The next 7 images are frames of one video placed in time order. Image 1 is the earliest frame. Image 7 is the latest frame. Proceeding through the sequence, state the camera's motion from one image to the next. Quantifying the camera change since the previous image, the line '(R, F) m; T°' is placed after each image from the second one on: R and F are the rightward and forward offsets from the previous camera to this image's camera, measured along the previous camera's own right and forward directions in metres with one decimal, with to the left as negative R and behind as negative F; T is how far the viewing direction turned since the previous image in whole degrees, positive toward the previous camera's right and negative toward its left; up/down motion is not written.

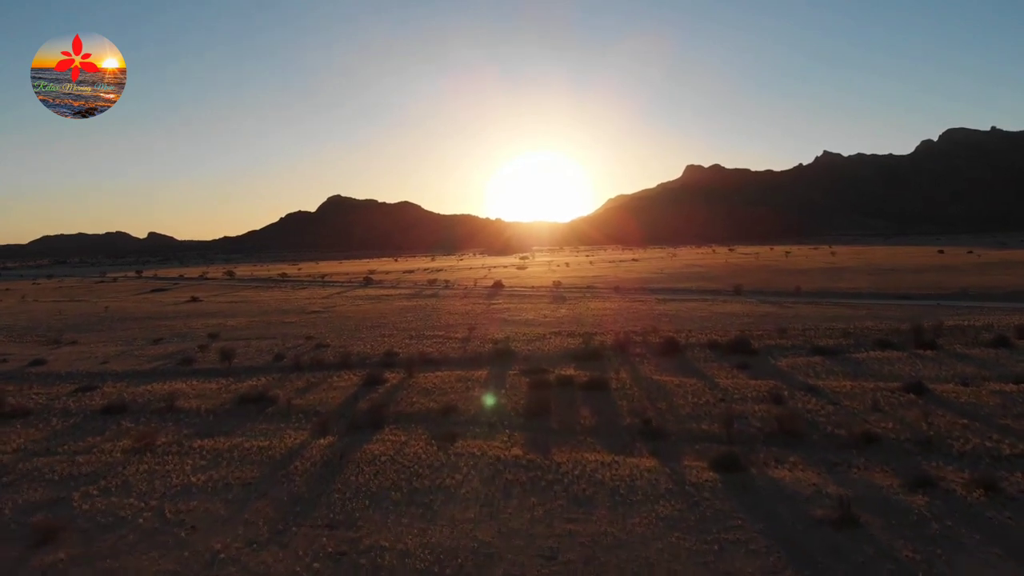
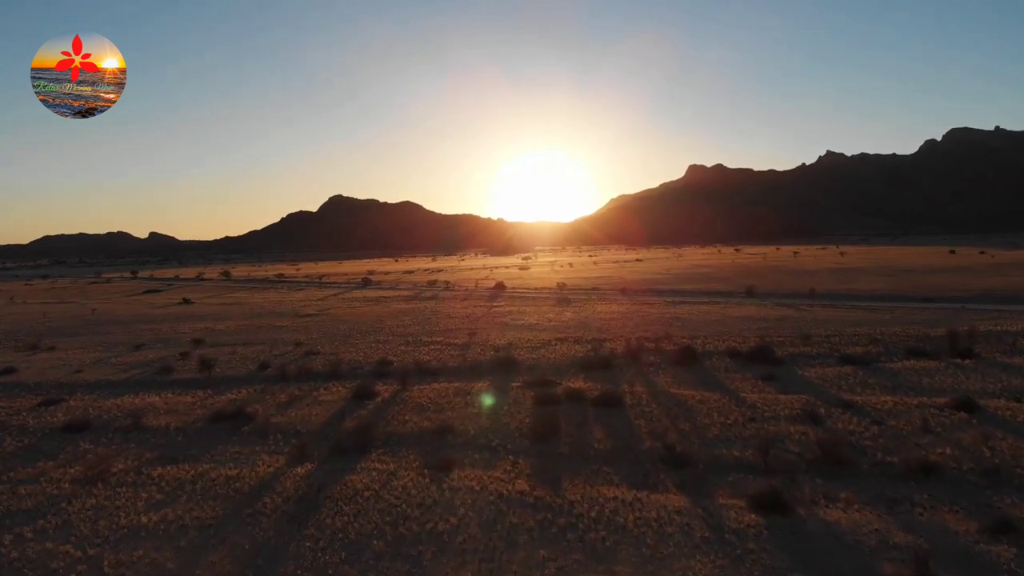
(-0.1, +2.2) m; 0°
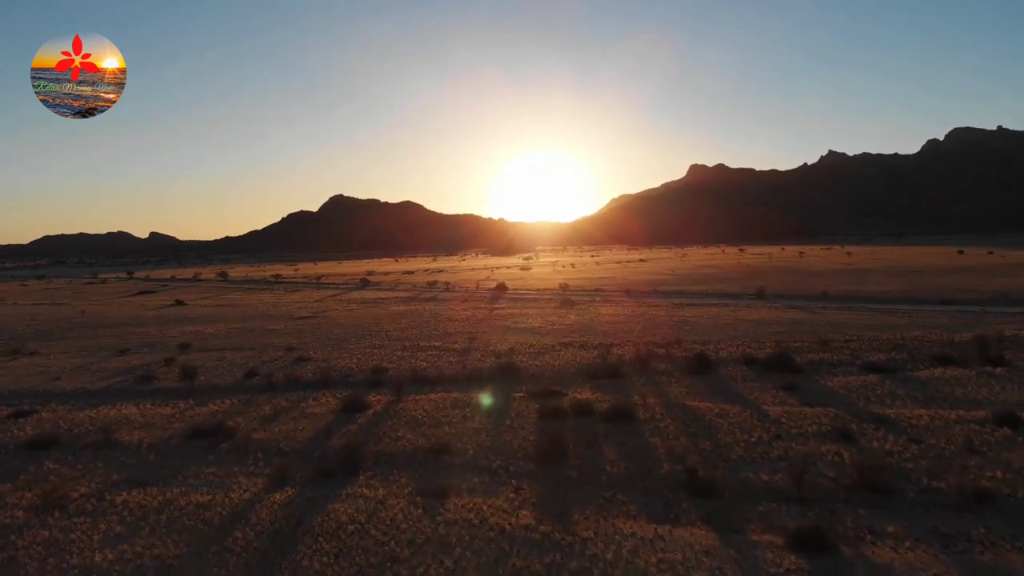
(0.0, +1.5) m; 0°
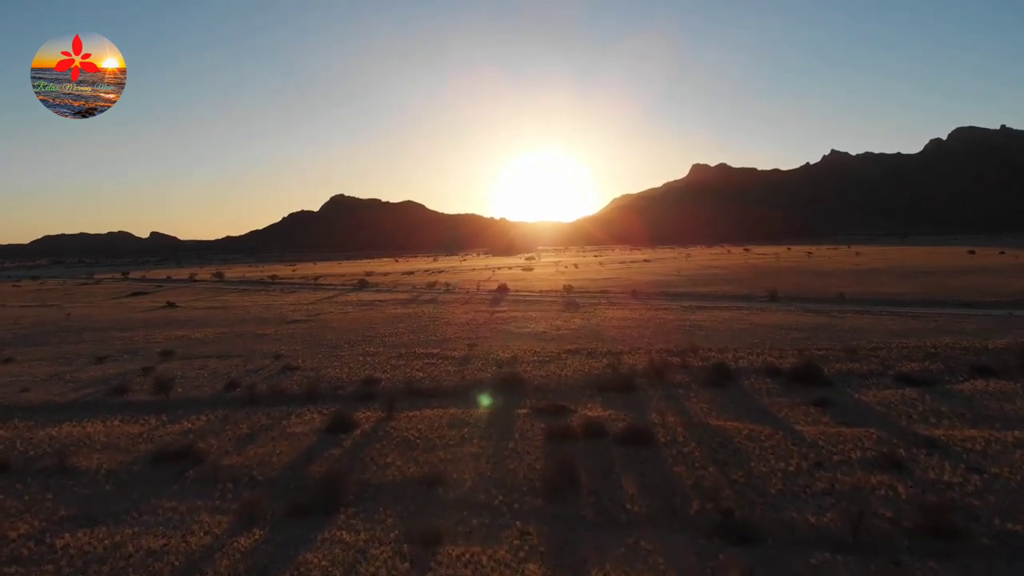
(-0.1, +2.0) m; 0°
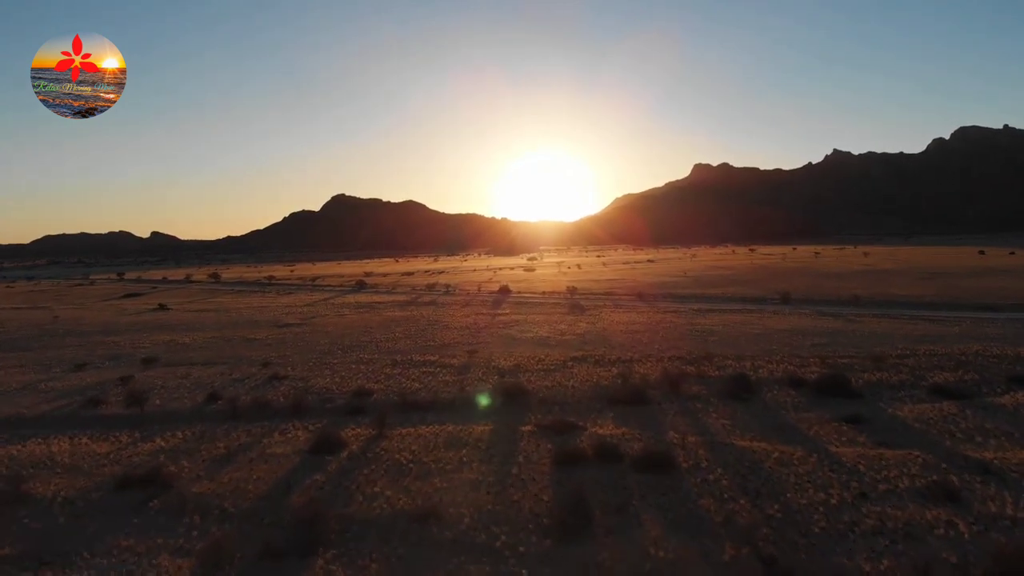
(-0.1, +1.7) m; 0°
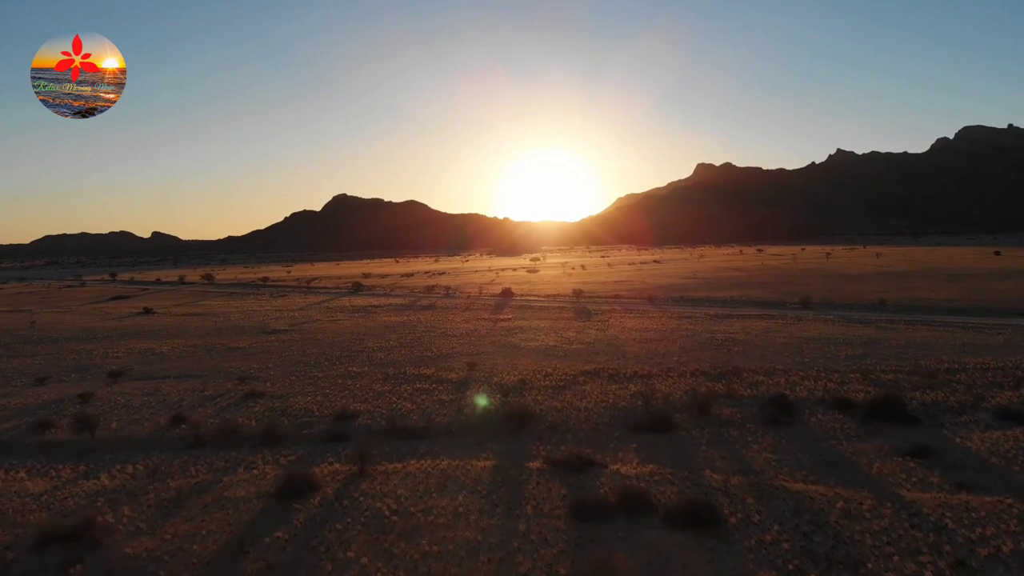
(-0.1, +2.6) m; 0°
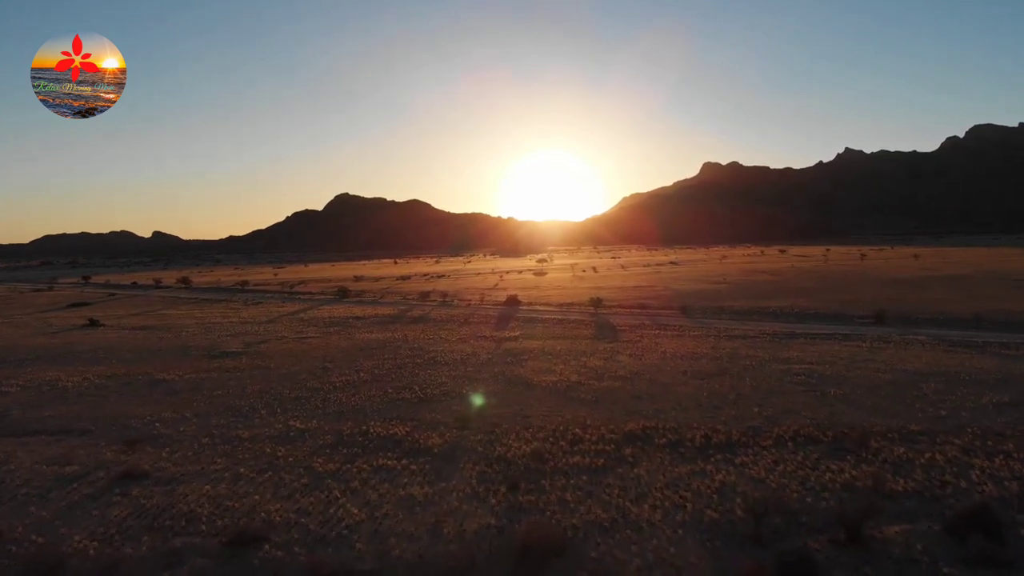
(-0.2, +7.5) m; 0°
